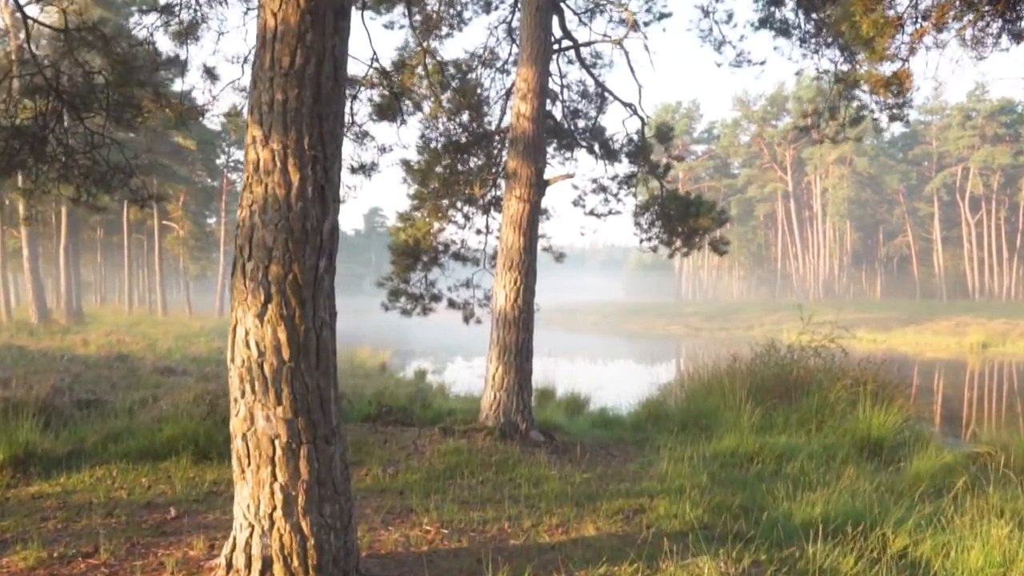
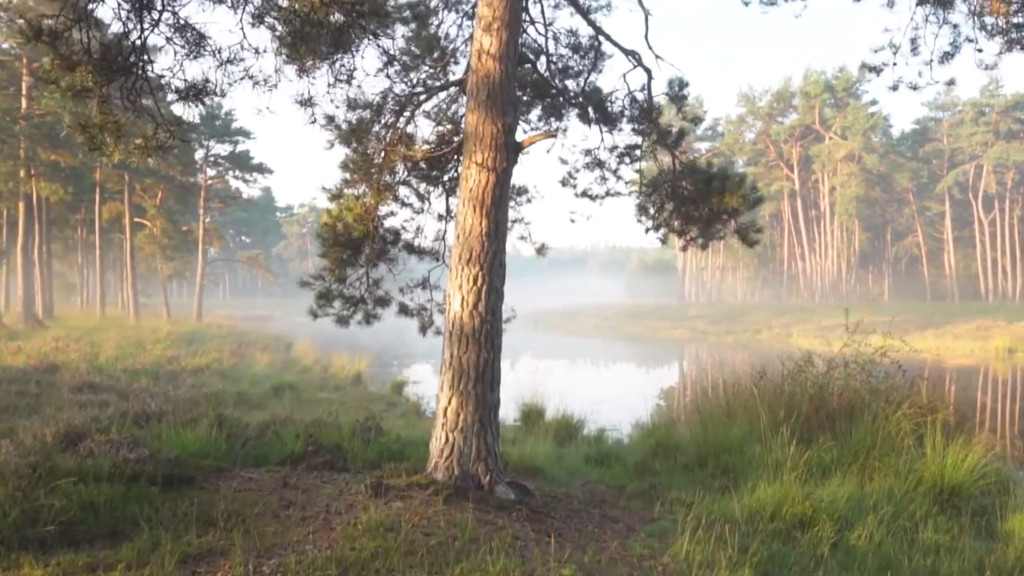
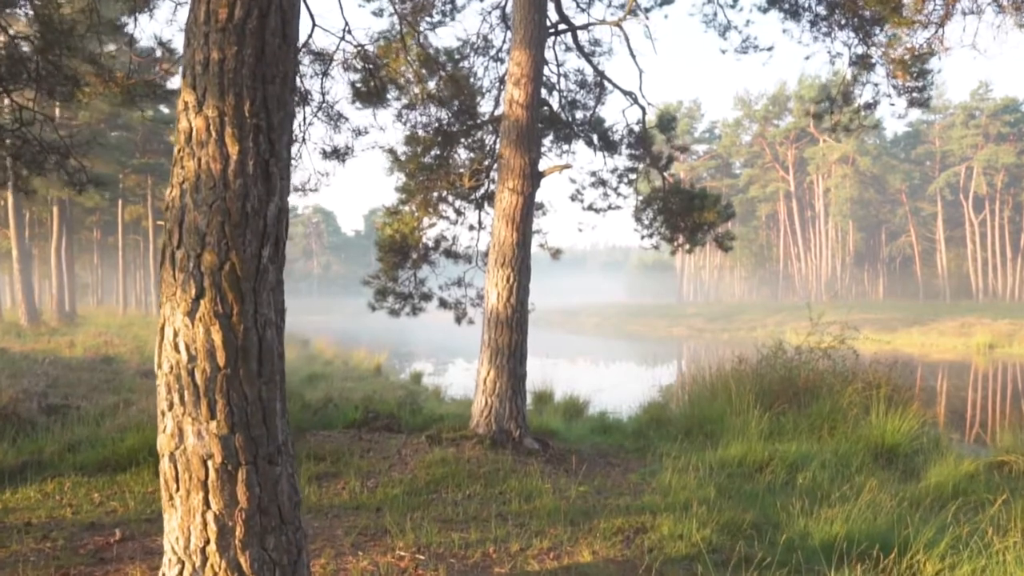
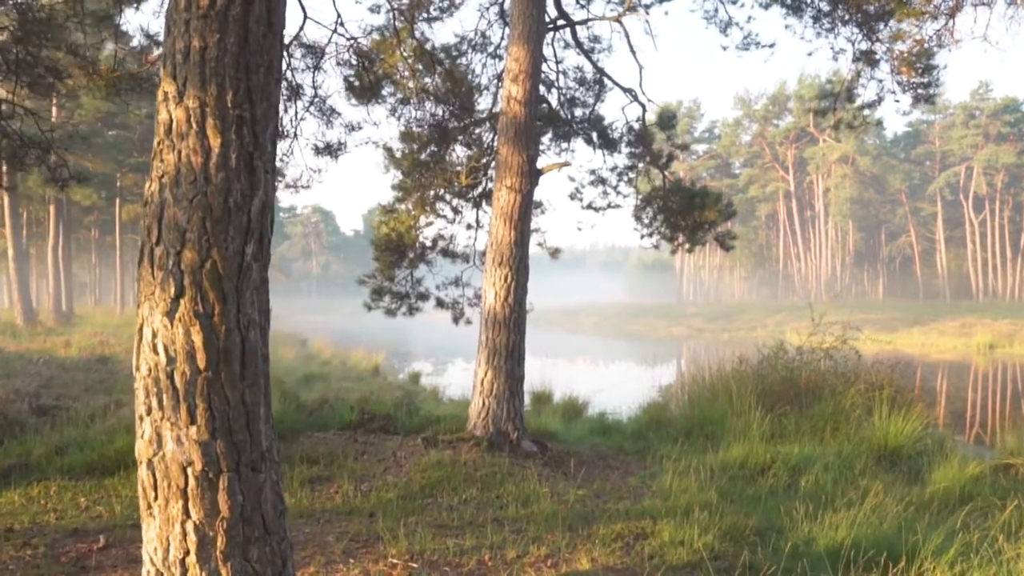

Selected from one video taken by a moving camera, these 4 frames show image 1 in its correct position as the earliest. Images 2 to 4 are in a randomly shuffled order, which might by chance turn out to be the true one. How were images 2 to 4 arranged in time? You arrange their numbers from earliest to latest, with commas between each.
3, 4, 2
